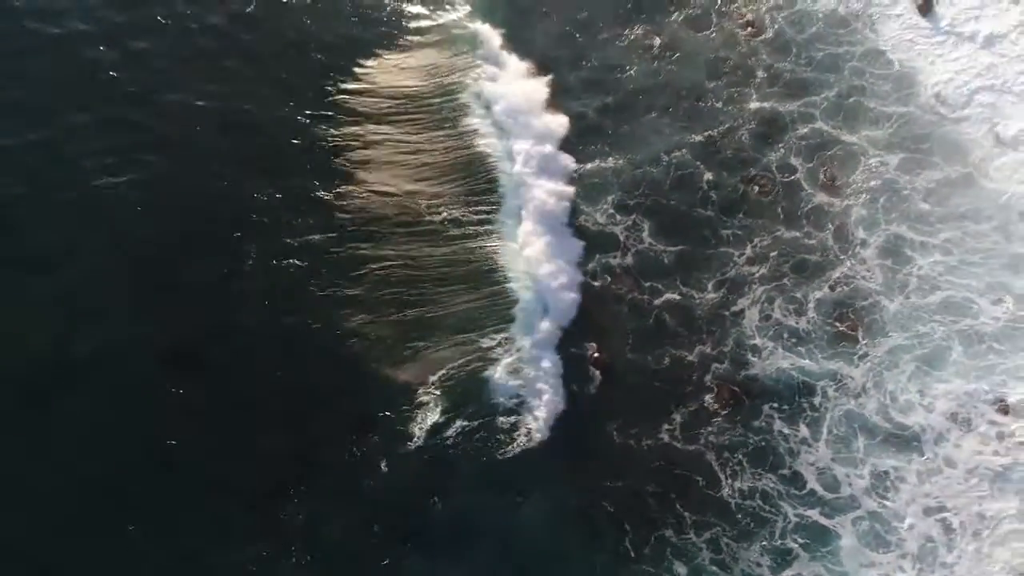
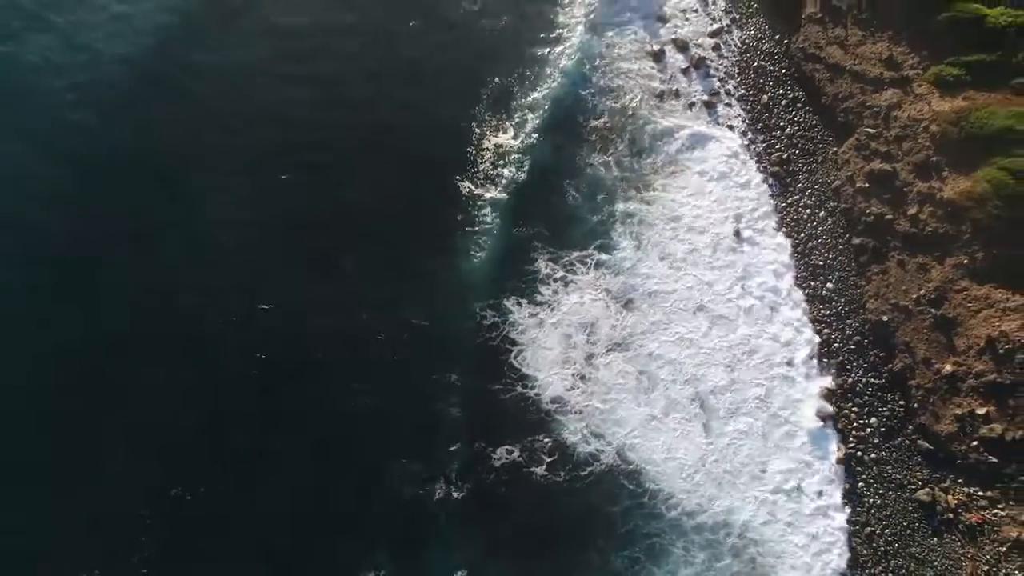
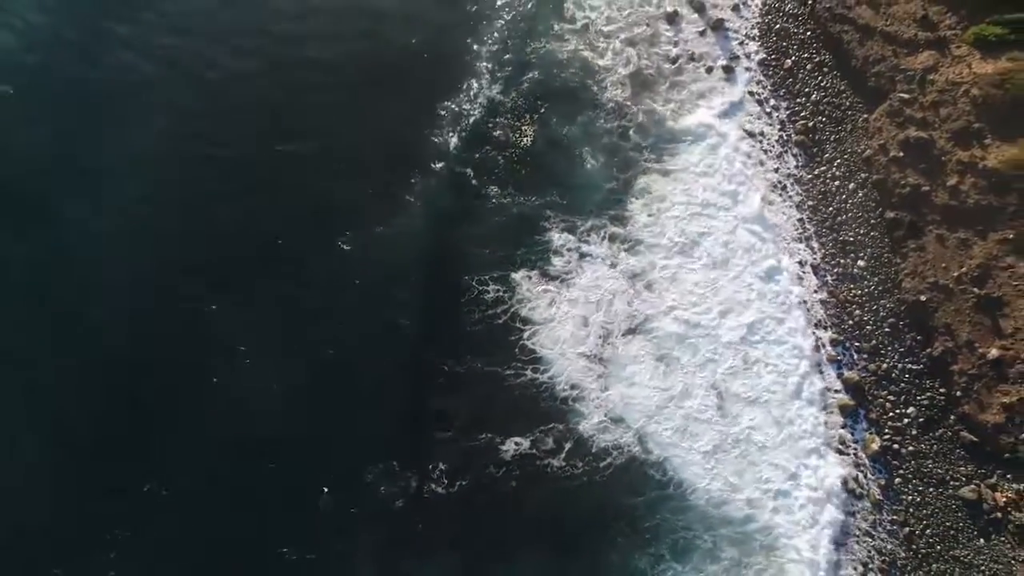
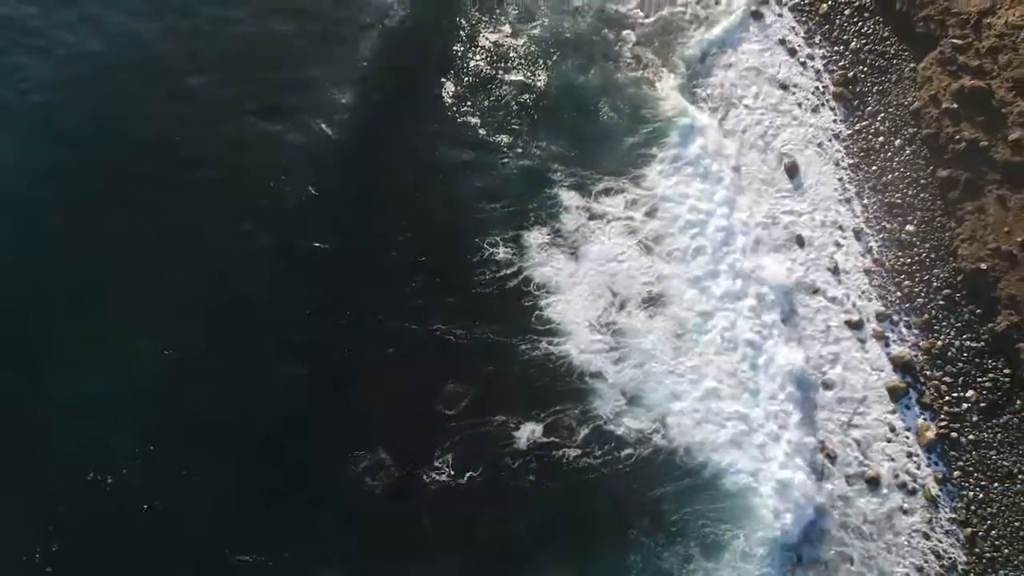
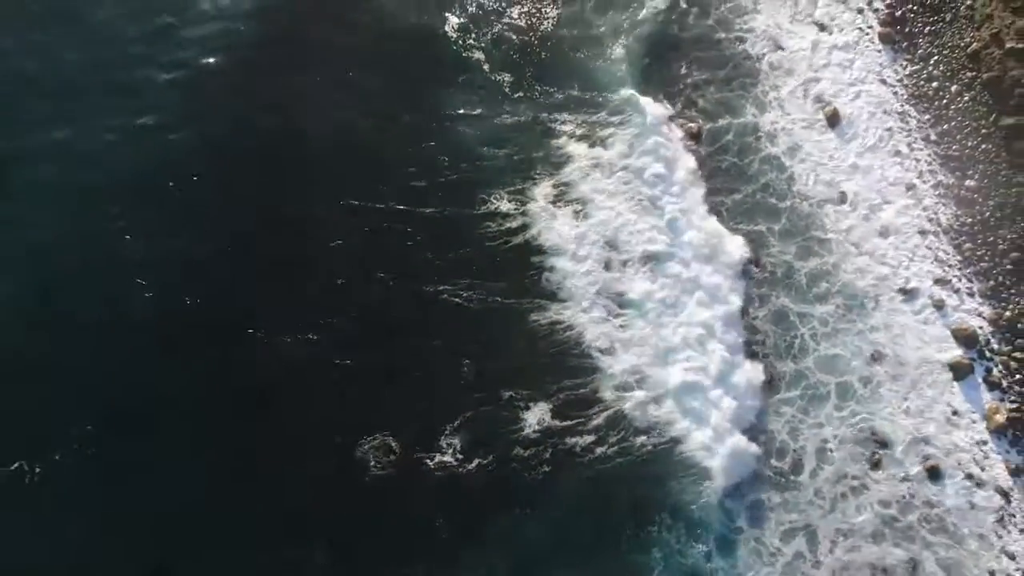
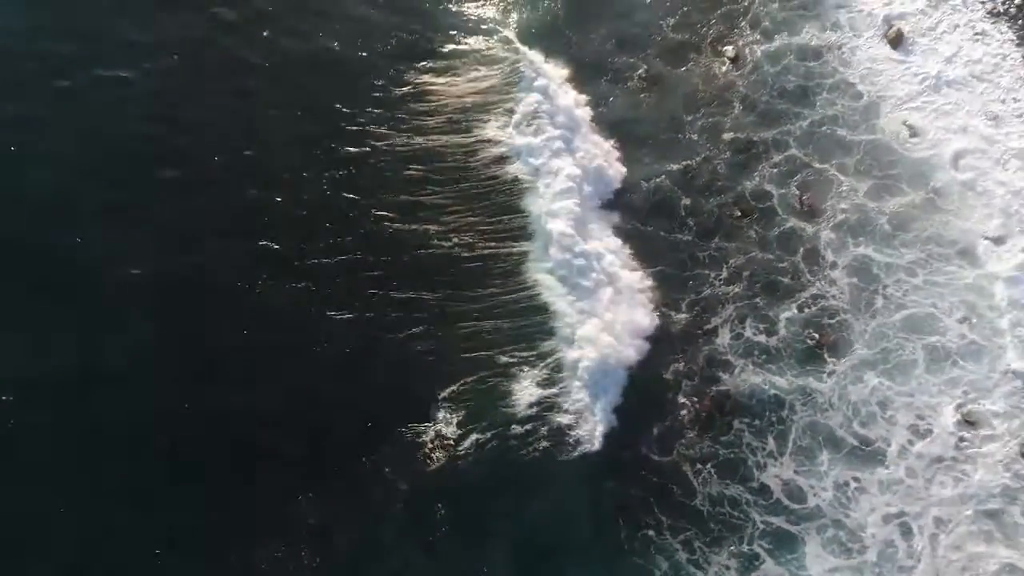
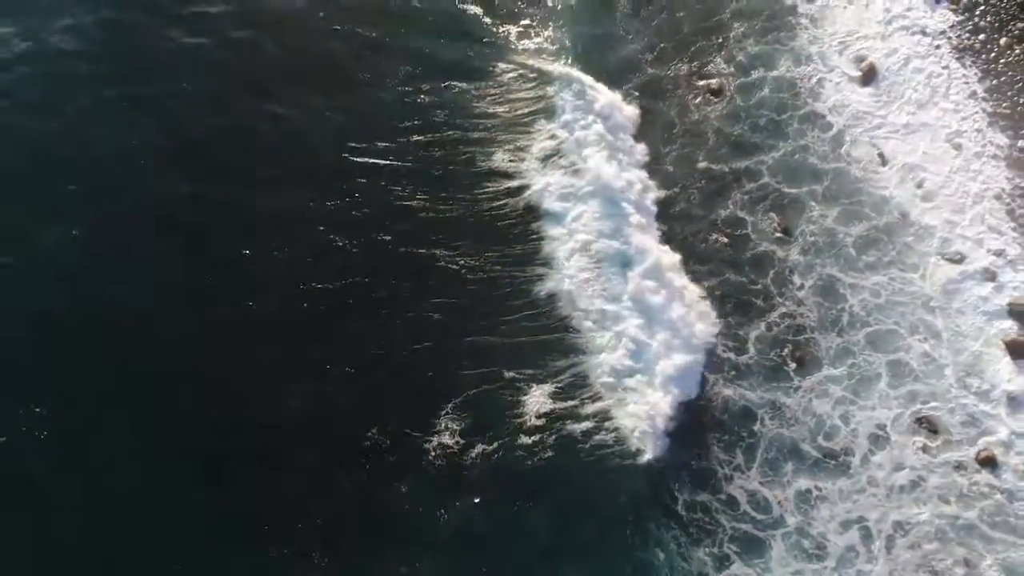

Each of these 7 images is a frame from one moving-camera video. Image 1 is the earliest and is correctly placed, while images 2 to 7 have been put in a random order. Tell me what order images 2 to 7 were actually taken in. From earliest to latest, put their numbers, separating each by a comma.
6, 7, 5, 4, 3, 2
